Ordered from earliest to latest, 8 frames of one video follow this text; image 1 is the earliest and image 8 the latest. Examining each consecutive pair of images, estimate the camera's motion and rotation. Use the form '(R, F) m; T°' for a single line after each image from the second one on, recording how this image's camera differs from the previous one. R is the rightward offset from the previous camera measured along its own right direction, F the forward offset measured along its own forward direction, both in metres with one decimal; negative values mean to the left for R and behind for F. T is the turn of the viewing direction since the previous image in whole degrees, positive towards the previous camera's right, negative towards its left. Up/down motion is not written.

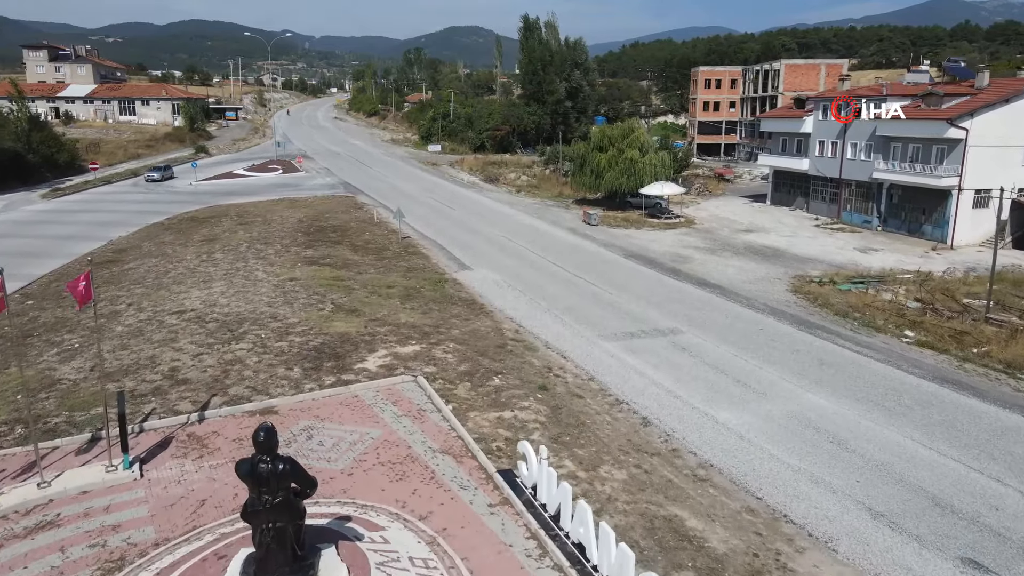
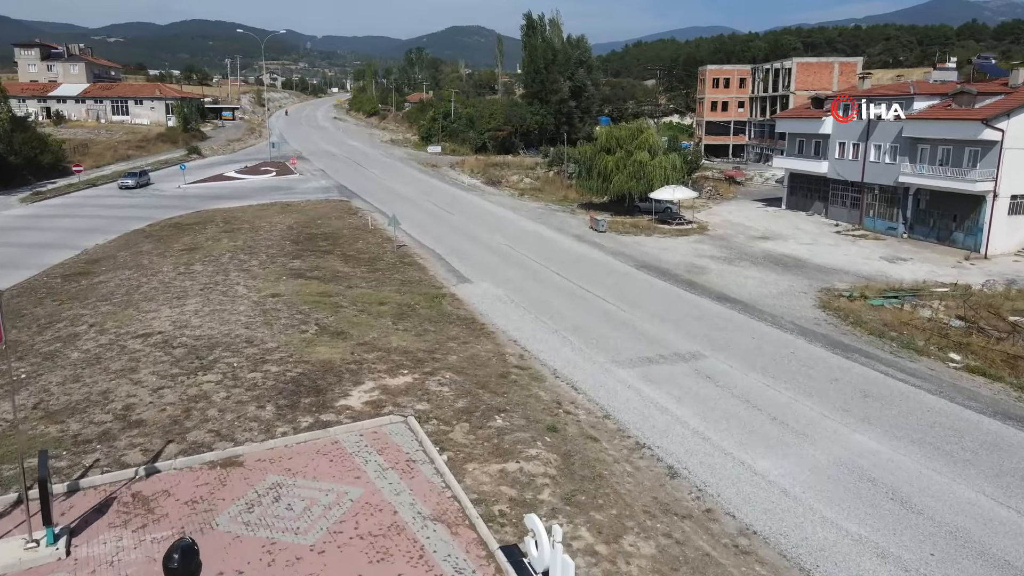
(-0.1, +2.0) m; 0°
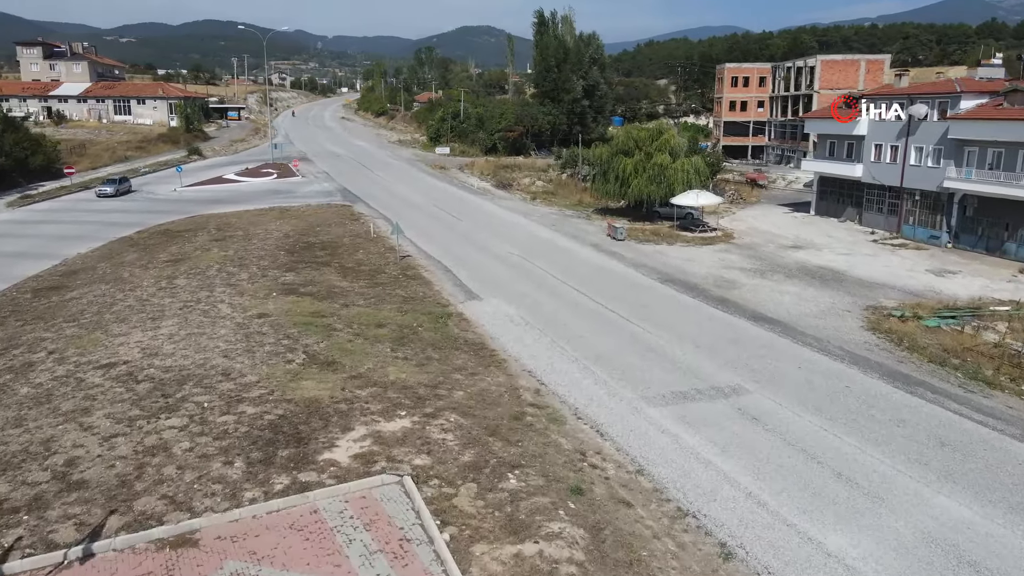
(-0.1, +2.3) m; -1°
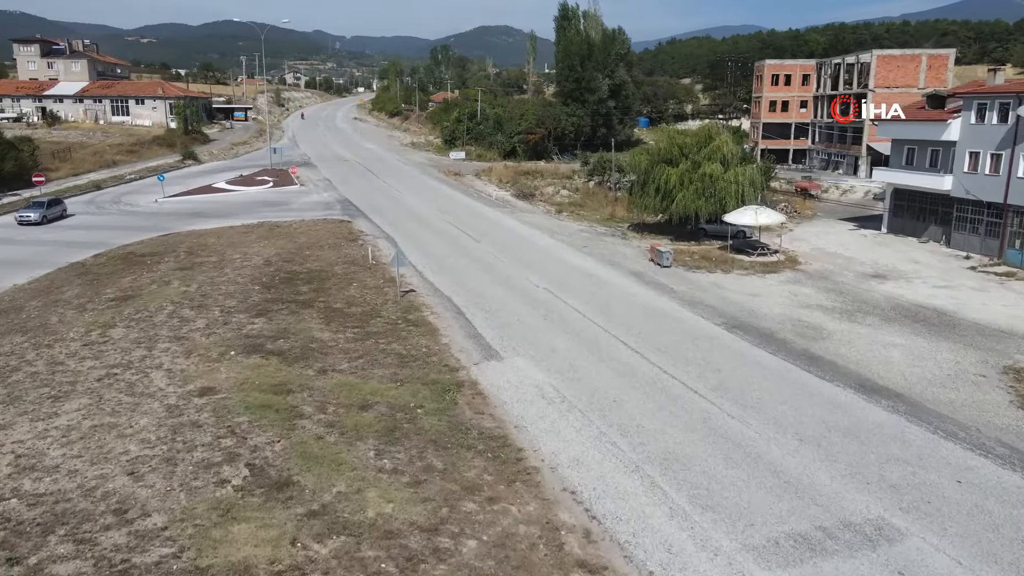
(-0.3, +5.1) m; -1°
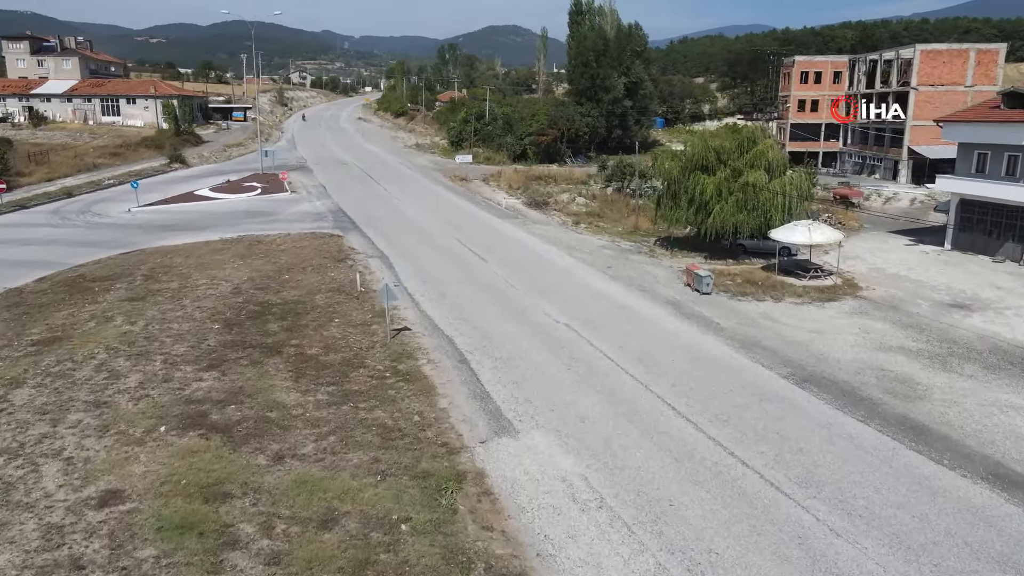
(-0.2, +4.0) m; -1°
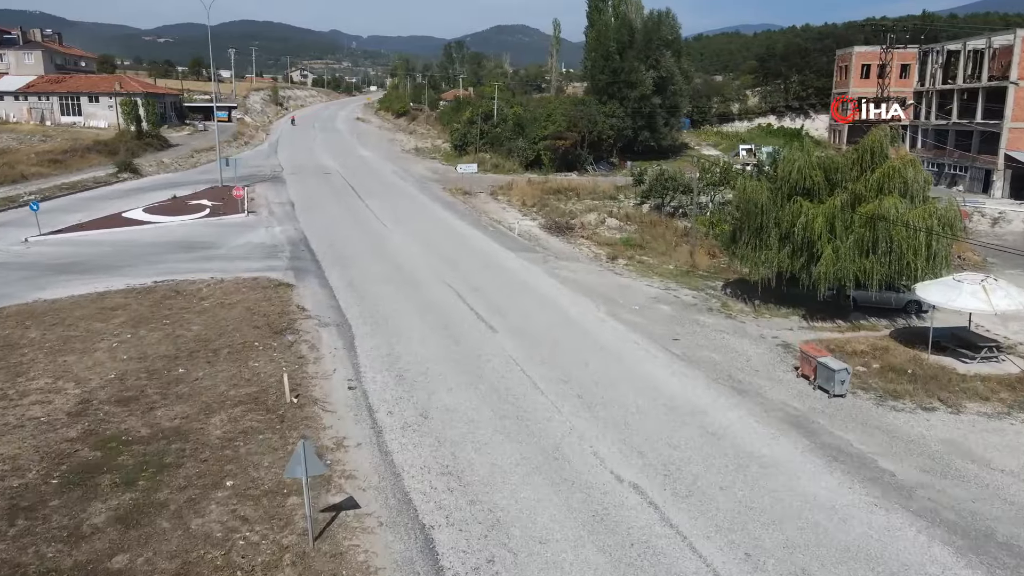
(-0.3, +8.4) m; -1°
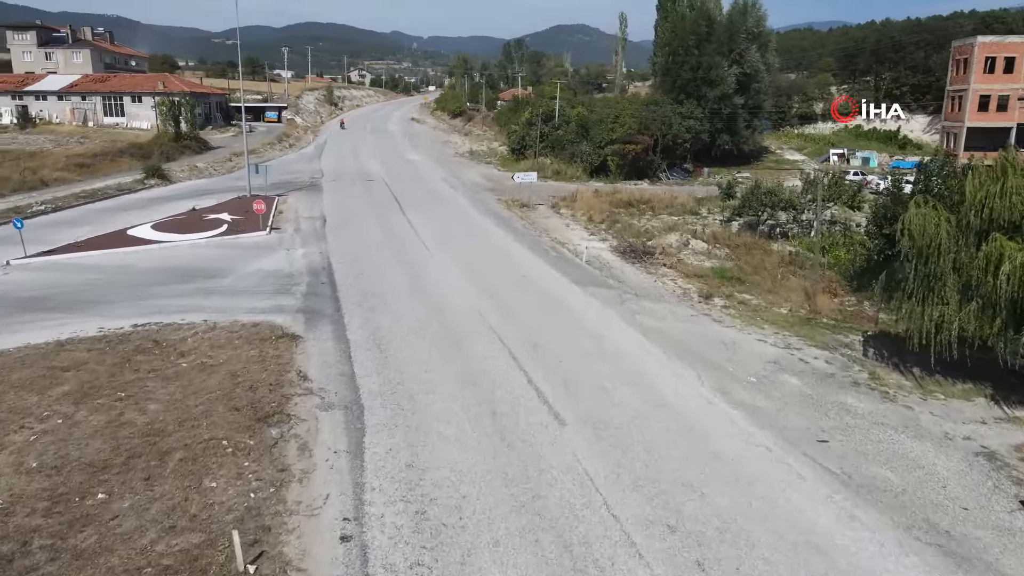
(-0.4, +5.2) m; -4°
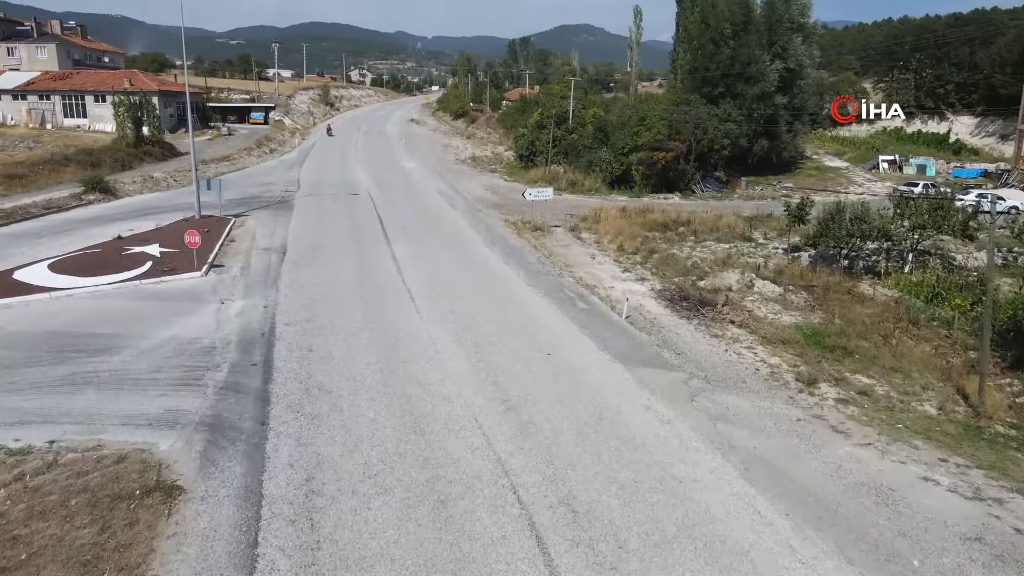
(-0.3, +6.6) m; 0°
